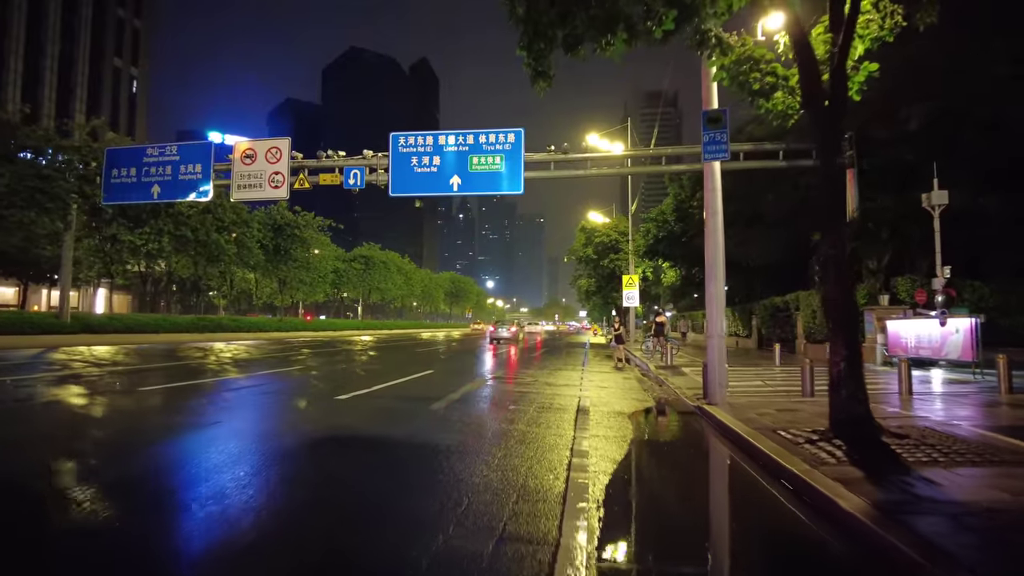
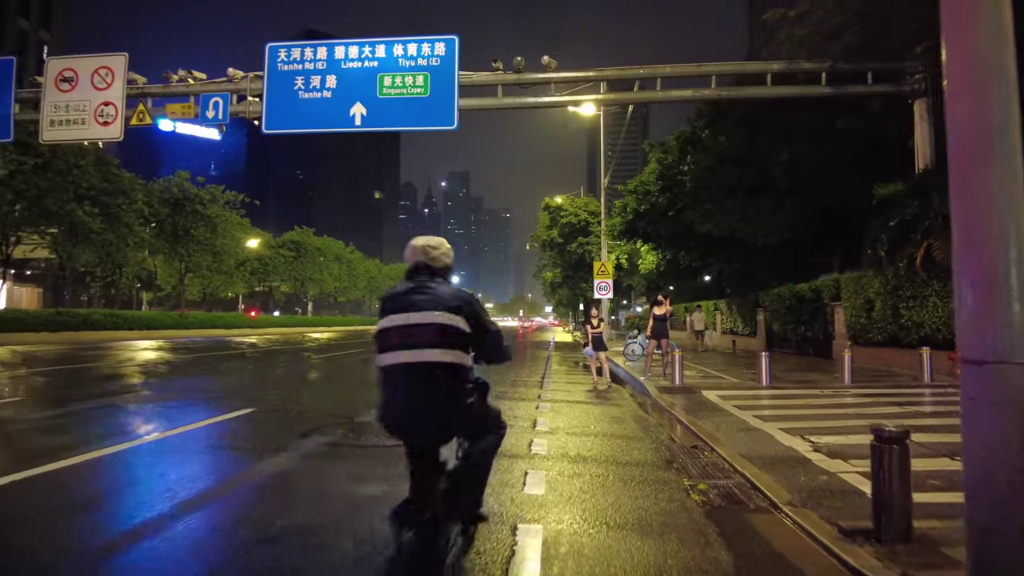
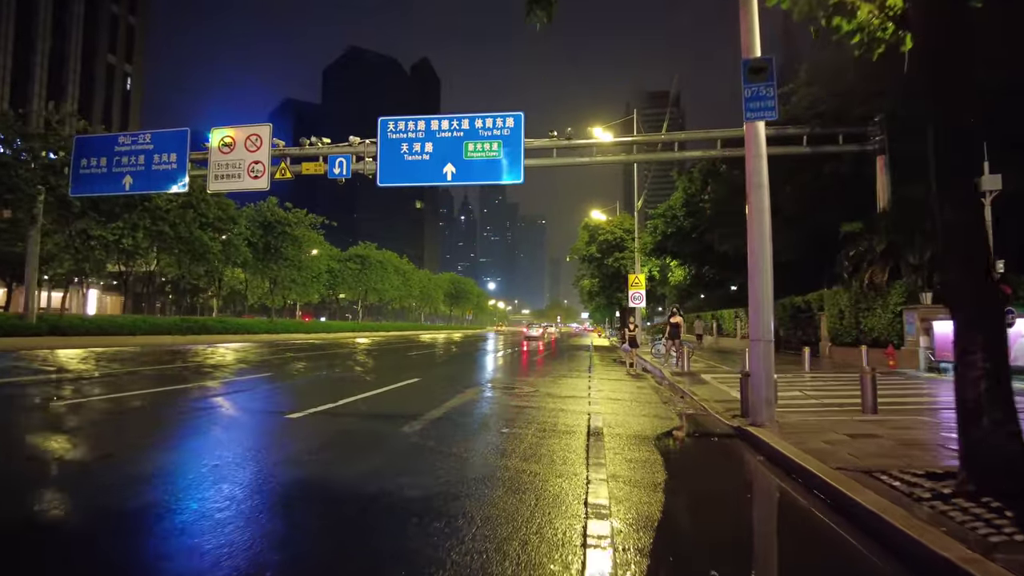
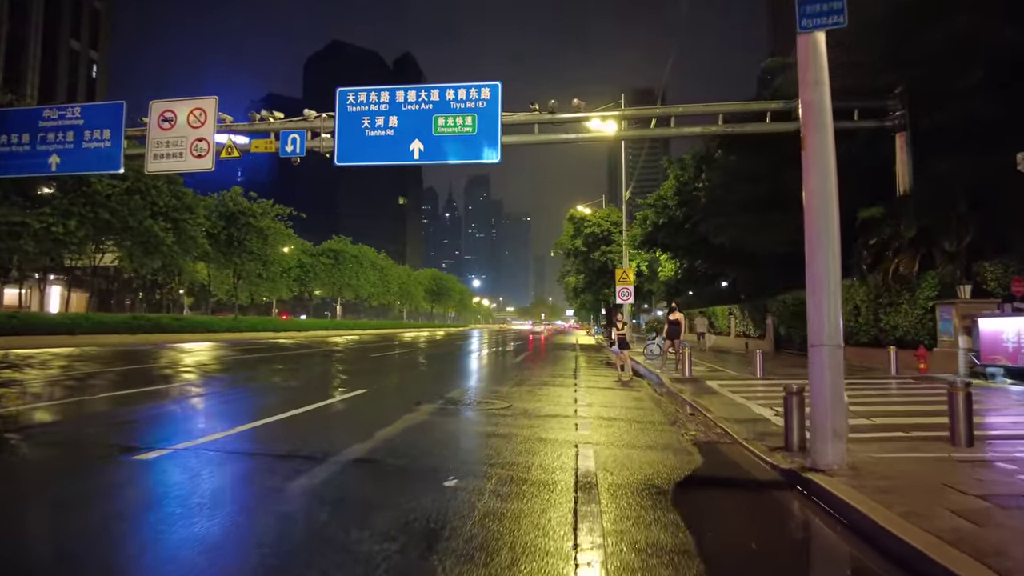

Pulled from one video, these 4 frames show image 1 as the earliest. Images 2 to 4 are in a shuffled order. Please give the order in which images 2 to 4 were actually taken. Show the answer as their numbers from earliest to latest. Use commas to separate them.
3, 4, 2
